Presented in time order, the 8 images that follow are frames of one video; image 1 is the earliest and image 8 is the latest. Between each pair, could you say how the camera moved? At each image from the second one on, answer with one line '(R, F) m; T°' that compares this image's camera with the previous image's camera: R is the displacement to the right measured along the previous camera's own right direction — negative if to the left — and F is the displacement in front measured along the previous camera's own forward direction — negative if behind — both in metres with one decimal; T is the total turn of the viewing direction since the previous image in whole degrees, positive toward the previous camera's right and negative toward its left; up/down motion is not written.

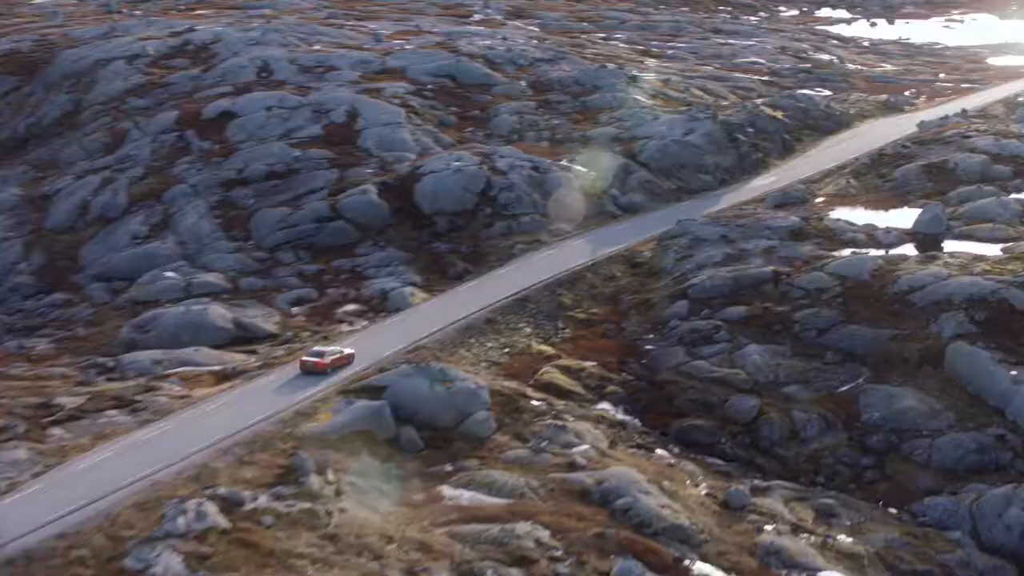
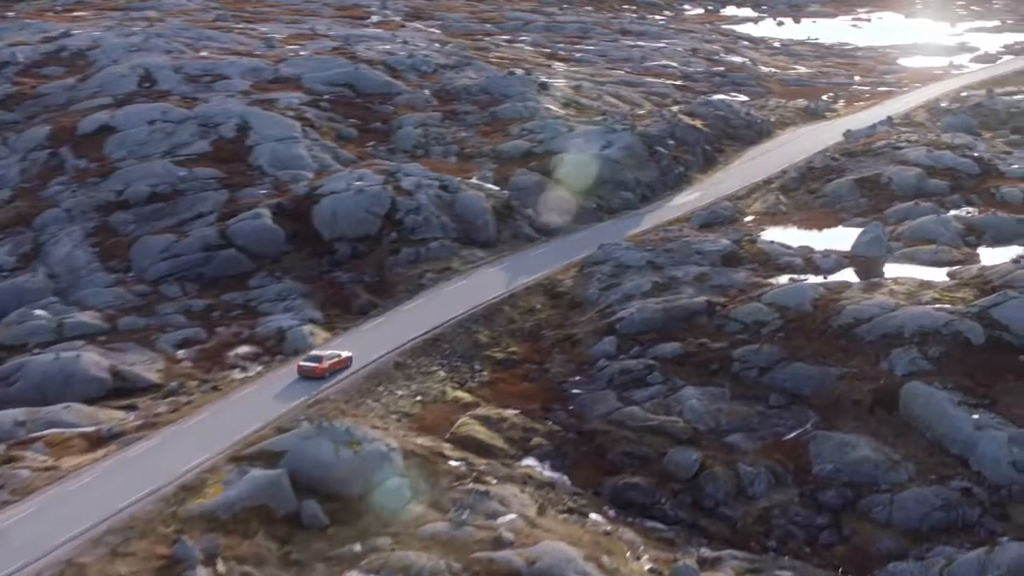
(-0.4, +4.8) m; +4°
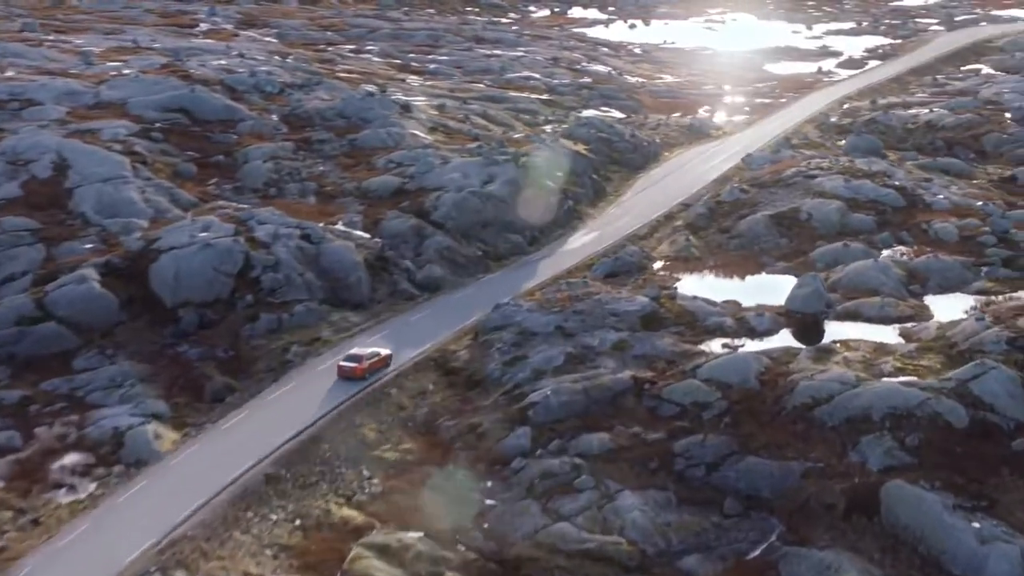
(-1.5, +8.3) m; +6°
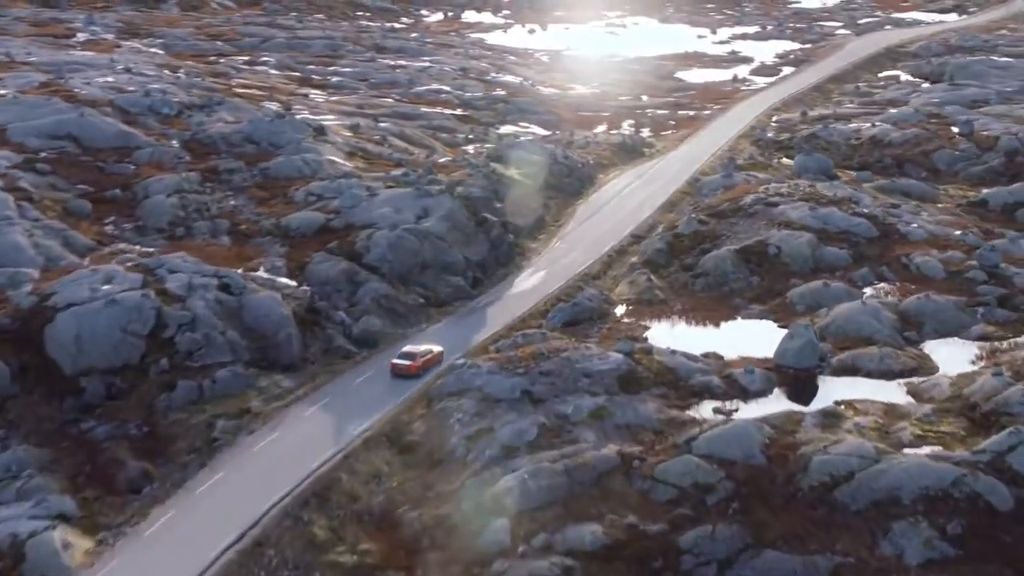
(-2.0, +5.6) m; +4°
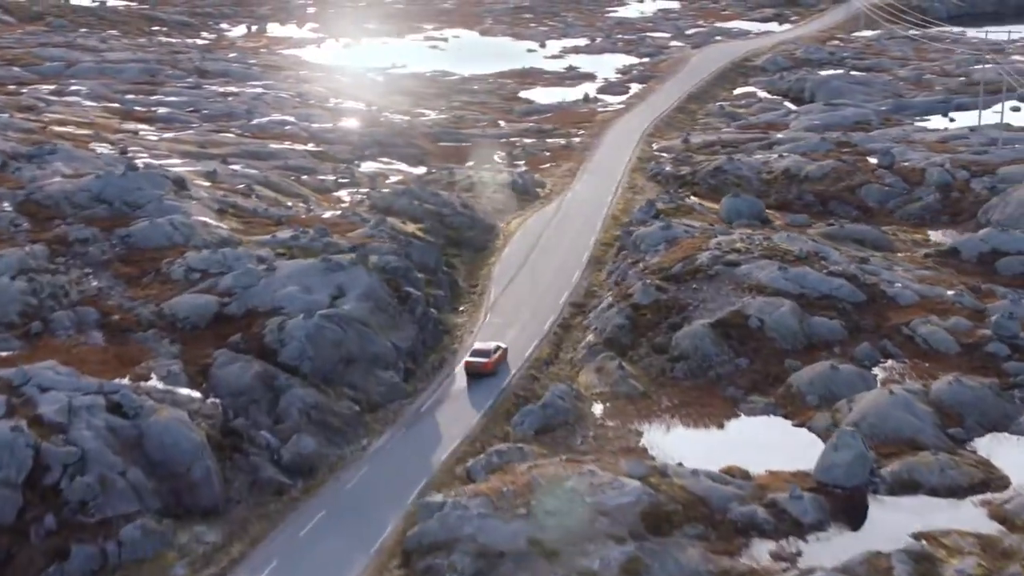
(-4.2, +8.6) m; +8°
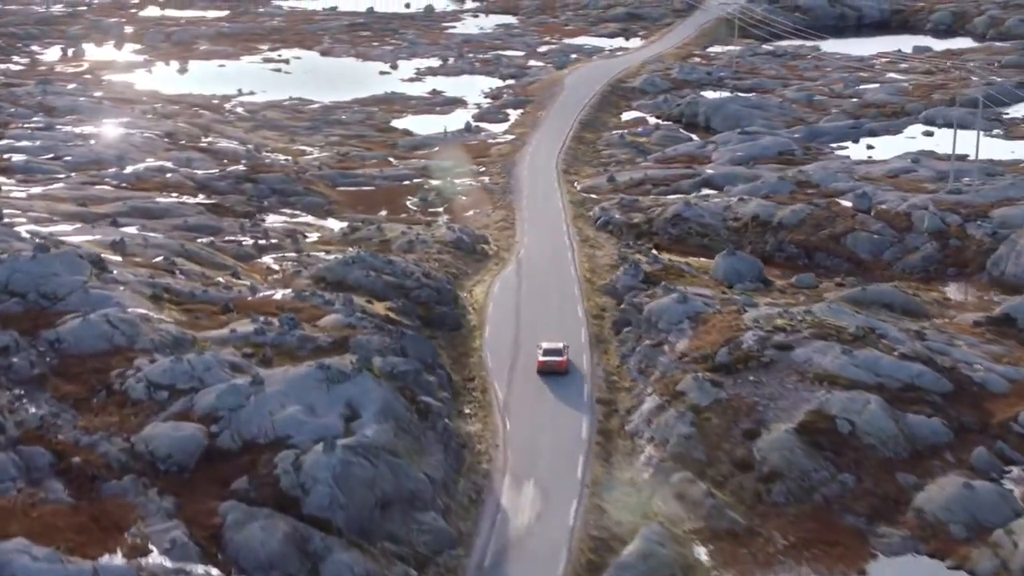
(-5.6, +7.9) m; +8°
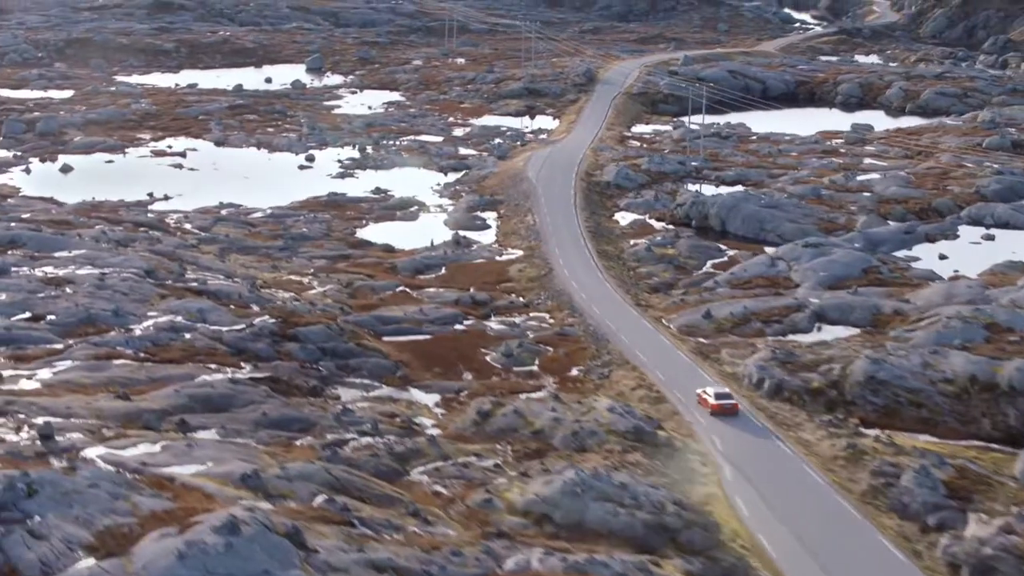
(-11.1, +12.9) m; +8°
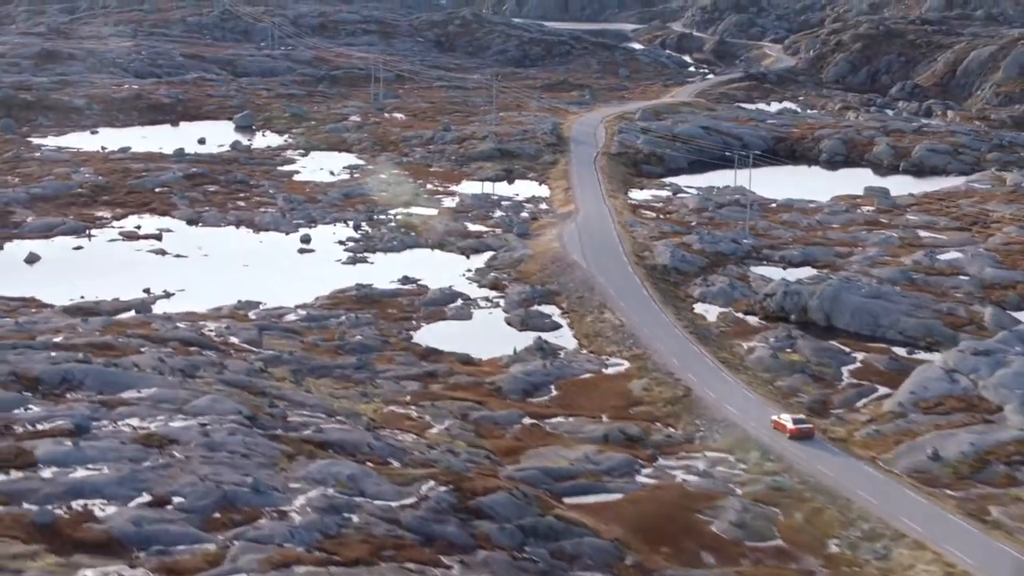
(-10.3, +10.8) m; +5°
